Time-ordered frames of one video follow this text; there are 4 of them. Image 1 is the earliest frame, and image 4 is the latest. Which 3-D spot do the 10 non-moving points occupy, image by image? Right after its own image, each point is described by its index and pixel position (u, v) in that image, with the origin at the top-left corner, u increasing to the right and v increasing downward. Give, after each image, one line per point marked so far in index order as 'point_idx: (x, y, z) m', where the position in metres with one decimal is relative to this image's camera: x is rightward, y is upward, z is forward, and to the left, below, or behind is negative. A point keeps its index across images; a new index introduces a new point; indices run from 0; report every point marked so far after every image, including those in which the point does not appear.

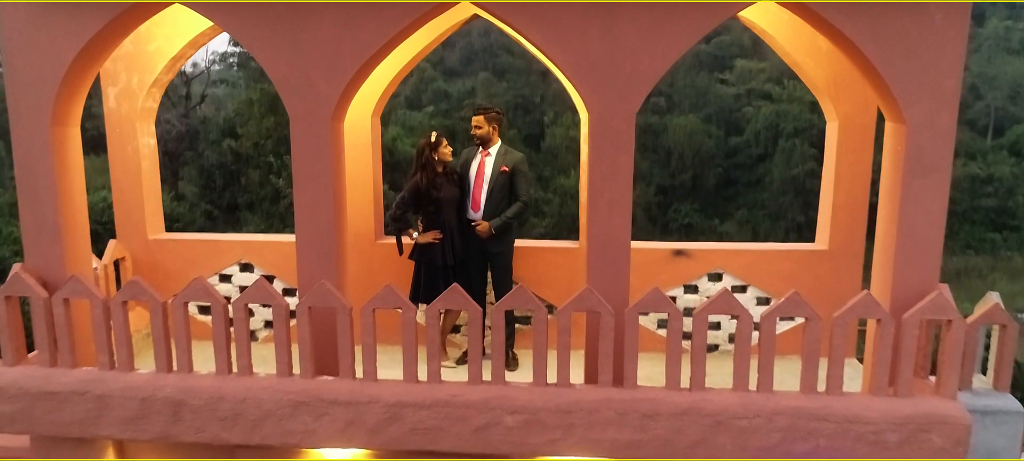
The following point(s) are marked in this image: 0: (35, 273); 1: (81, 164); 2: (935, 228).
0: (-2.6, -0.2, +3.7) m
1: (-2.4, +0.4, +3.8) m
2: (+2.0, 0.0, +3.3) m
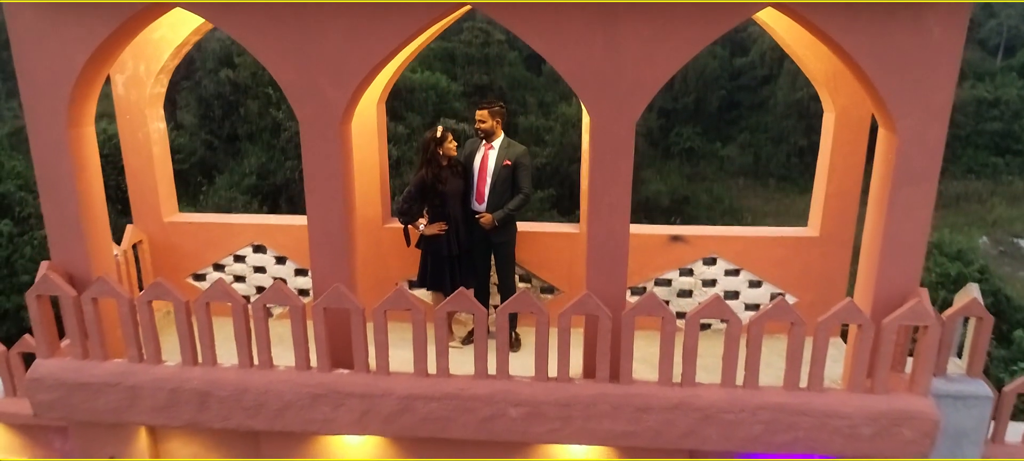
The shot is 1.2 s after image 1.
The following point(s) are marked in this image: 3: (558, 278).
0: (-2.5, -0.2, +3.9) m
1: (-2.4, +0.4, +3.9) m
2: (+2.0, 0.0, +3.5) m
3: (+0.3, -0.3, +4.6) m
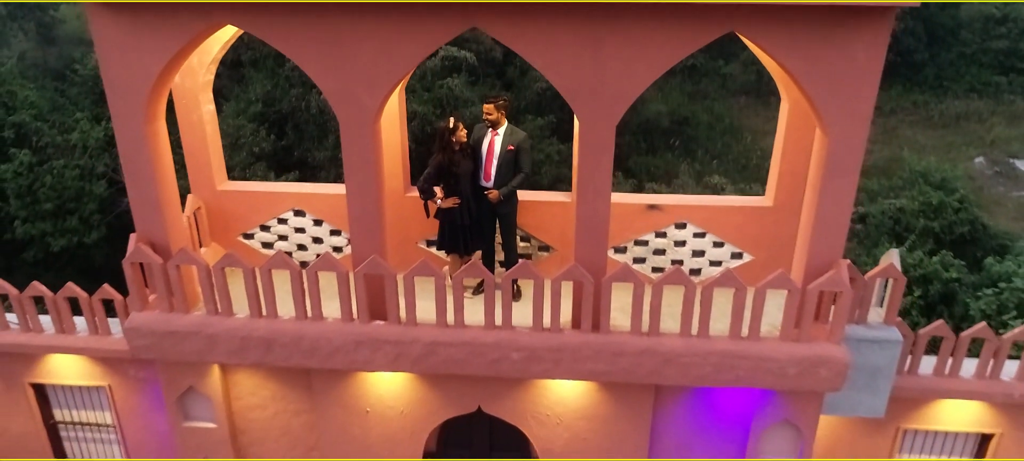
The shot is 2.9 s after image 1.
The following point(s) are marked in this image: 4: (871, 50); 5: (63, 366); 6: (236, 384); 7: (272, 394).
0: (-2.5, -0.1, +4.7) m
1: (-2.4, +0.6, +4.7) m
2: (+2.1, +0.1, +4.3) m
3: (+0.3, -0.1, +5.5) m
4: (+2.1, +1.0, +3.9) m
5: (-4.1, -1.2, +6.2) m
6: (-2.1, -1.1, +5.1) m
7: (-1.8, -1.2, +5.1) m
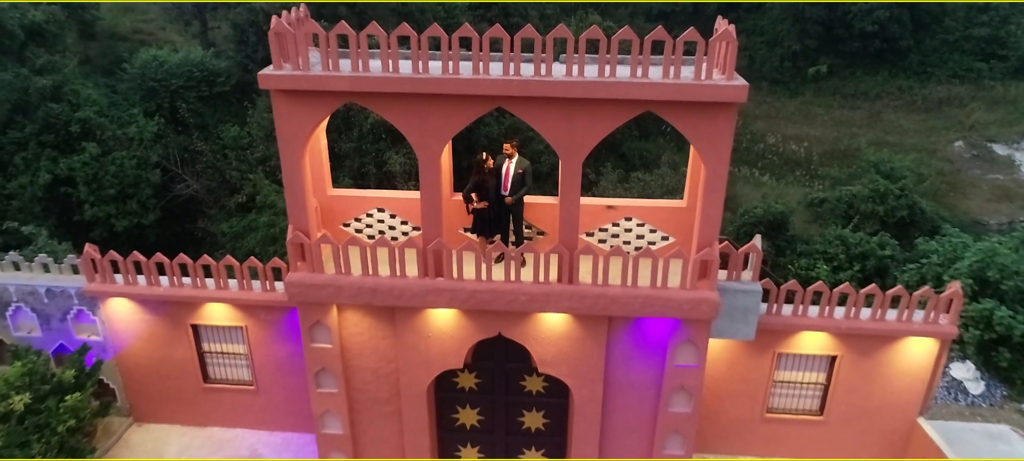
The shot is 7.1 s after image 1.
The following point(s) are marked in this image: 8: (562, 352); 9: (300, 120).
0: (-2.4, 0.0, +7.7) m
1: (-2.3, +0.7, +7.7) m
2: (+2.2, +0.2, +7.3) m
3: (+0.4, 0.0, +8.5) m
4: (+2.1, +1.1, +6.9) m
5: (-4.0, -1.1, +9.3) m
6: (-2.0, -1.0, +8.1) m
7: (-1.7, -1.1, +8.1) m
8: (+0.6, -1.4, +8.0) m
9: (-2.2, +1.2, +7.2) m
